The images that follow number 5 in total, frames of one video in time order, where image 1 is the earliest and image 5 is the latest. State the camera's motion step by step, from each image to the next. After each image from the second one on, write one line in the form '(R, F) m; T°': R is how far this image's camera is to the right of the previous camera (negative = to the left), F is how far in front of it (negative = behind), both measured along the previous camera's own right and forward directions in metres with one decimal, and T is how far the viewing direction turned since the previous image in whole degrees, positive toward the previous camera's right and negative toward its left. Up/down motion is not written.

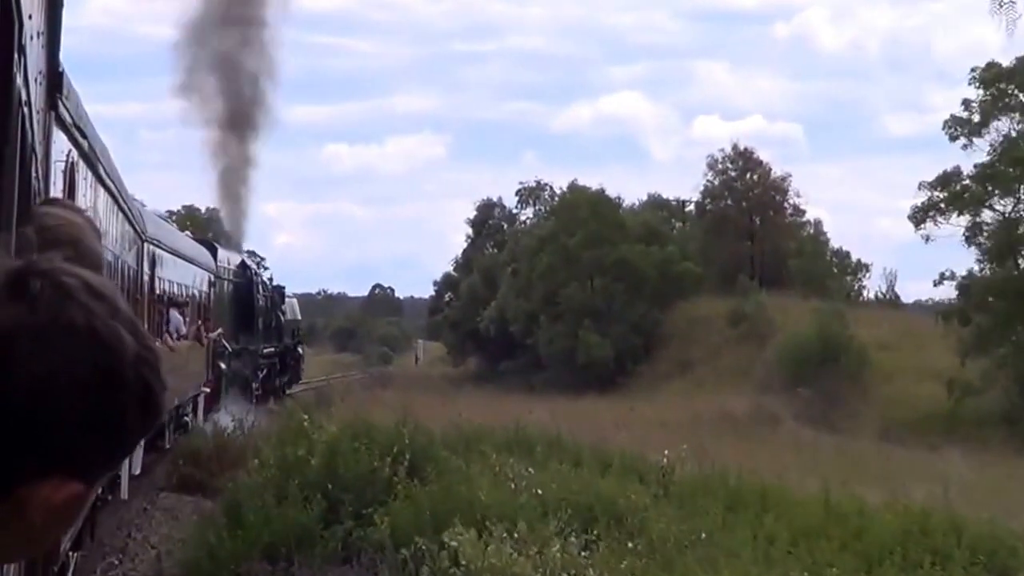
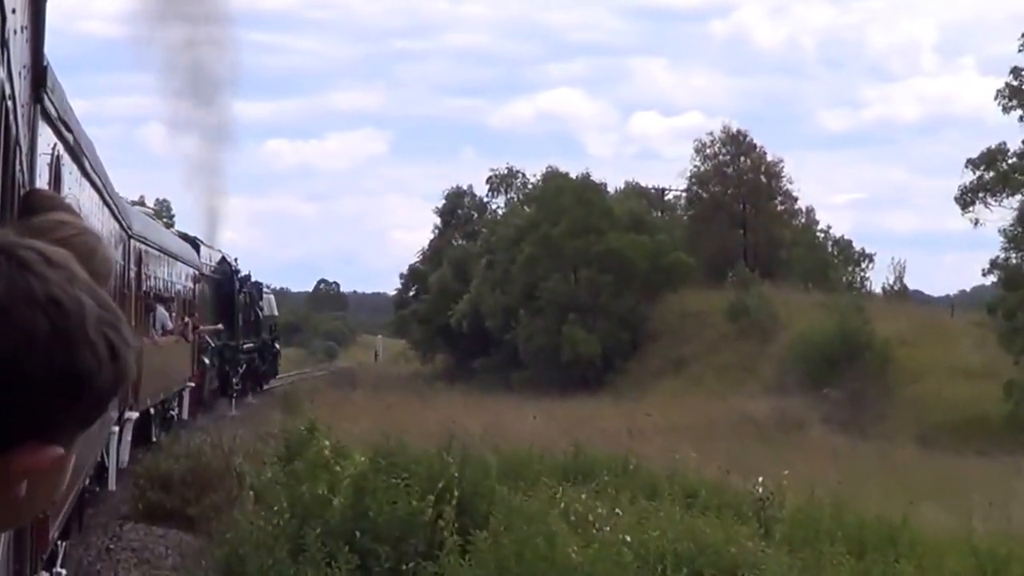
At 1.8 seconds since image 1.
(-0.9, +3.1) m; +2°
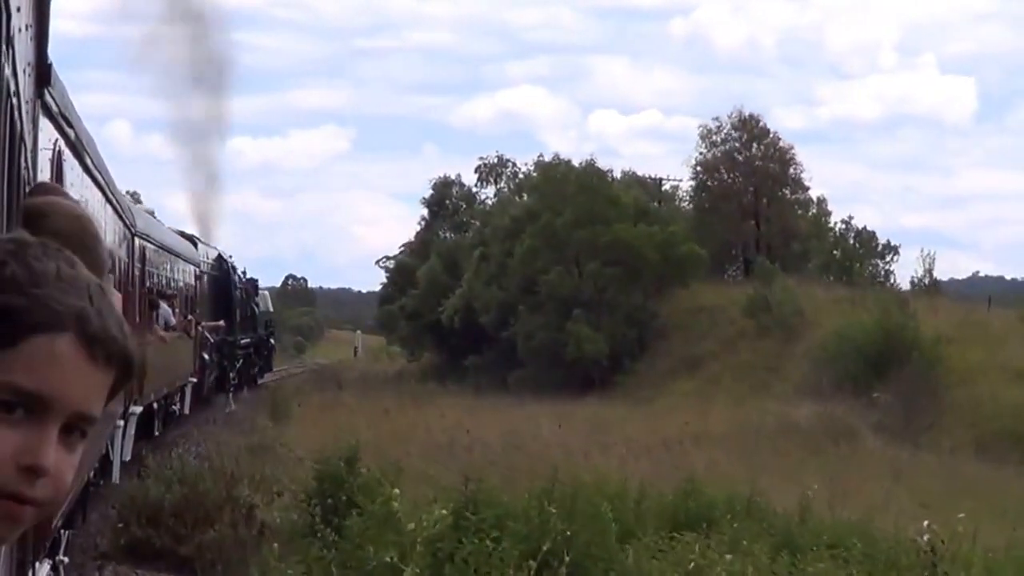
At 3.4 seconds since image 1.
(-0.8, +2.8) m; +1°
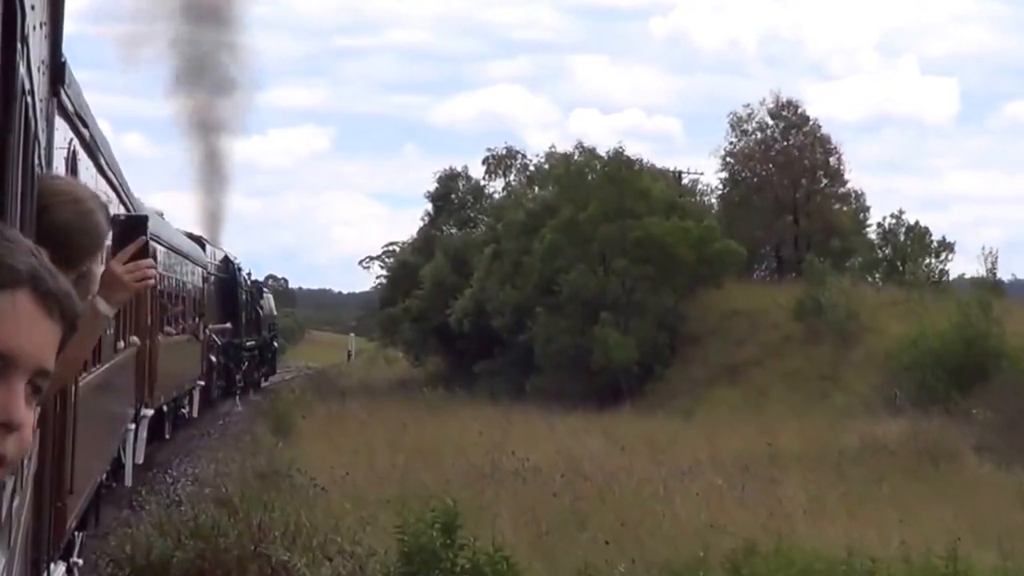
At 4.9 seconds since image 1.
(-0.9, +3.3) m; +1°
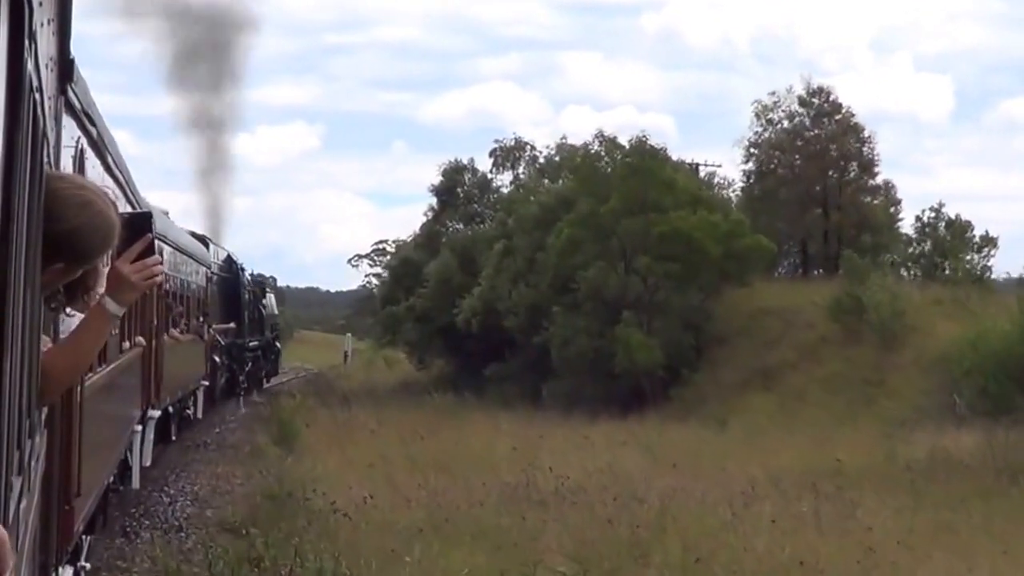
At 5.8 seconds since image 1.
(-0.6, +2.2) m; 0°
